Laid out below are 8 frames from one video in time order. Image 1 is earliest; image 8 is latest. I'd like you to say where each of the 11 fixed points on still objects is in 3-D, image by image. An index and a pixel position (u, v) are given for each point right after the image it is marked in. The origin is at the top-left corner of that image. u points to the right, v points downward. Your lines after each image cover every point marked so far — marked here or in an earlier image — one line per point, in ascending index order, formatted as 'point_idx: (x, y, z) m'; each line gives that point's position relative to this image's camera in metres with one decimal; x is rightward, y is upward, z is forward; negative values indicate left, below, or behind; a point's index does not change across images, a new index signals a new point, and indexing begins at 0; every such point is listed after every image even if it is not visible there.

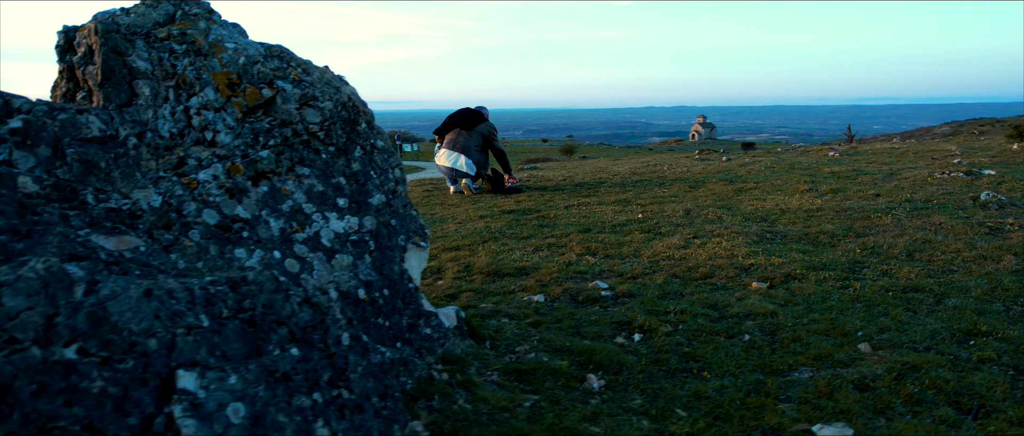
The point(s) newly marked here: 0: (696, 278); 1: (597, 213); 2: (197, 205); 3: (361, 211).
0: (+1.3, -0.4, +4.8) m
1: (+1.0, +0.1, +7.9) m
2: (-1.3, +0.1, +2.7) m
3: (-0.8, 0.0, +3.4) m
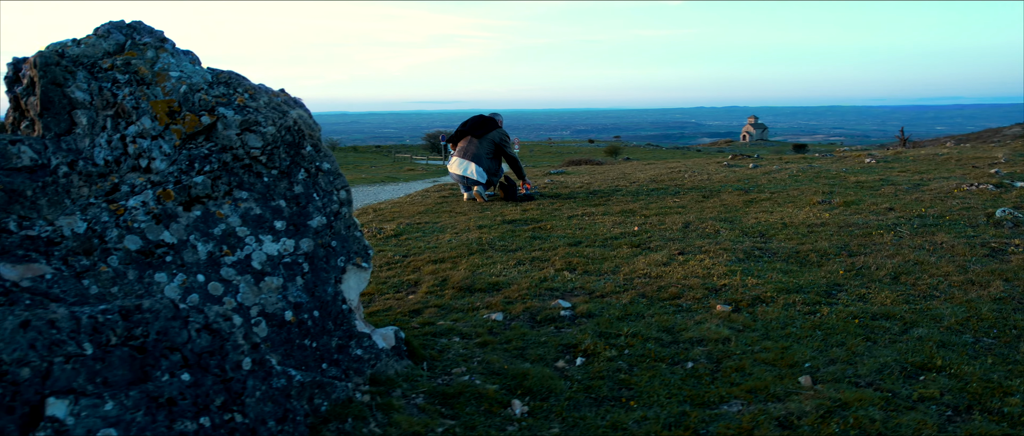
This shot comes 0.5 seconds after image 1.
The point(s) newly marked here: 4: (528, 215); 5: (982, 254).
0: (+1.1, -0.6, +4.7) m
1: (+1.0, -0.1, +7.8) m
2: (-1.7, -0.1, +2.8) m
3: (-1.1, -0.1, +3.5) m
4: (+0.2, 0.0, +8.9) m
5: (+3.9, -0.3, +5.5) m
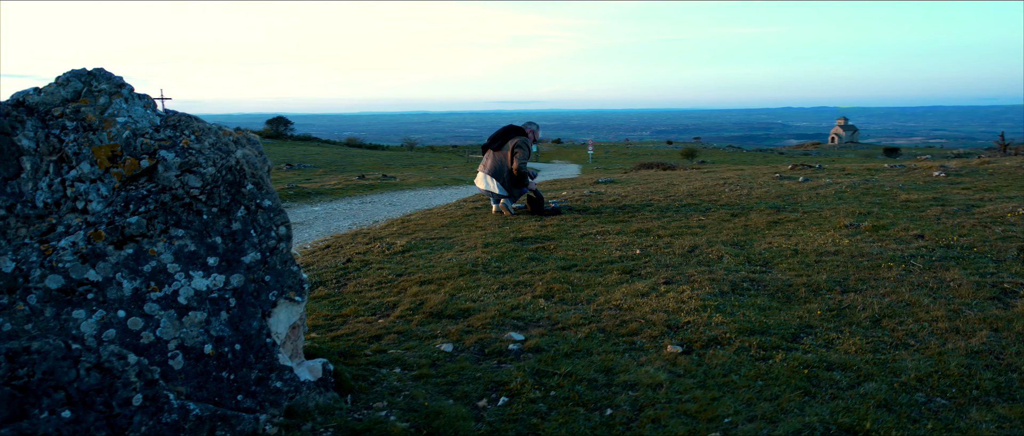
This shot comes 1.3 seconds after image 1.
0: (+0.8, -0.8, +4.7) m
1: (+1.0, -0.3, +7.8) m
2: (-2.2, -0.2, +3.1) m
3: (-1.6, -0.3, +3.7) m
4: (+0.4, -0.2, +8.9) m
5: (+3.6, -0.6, +5.1) m
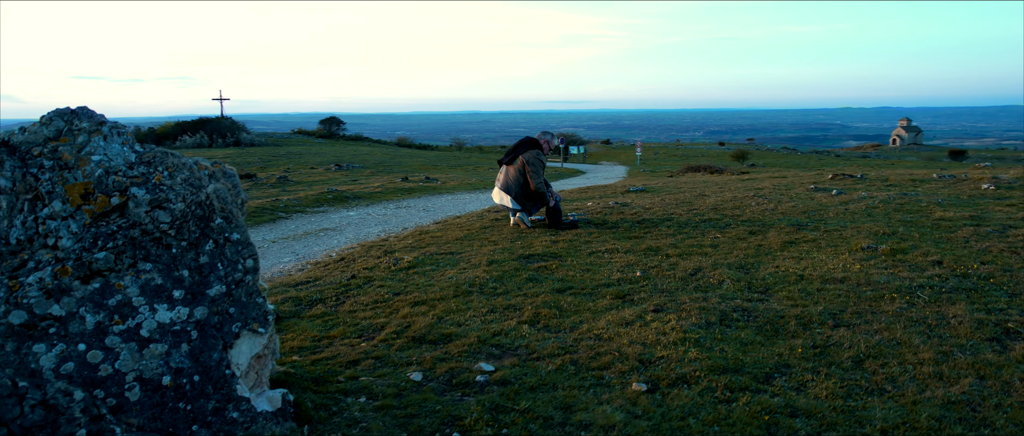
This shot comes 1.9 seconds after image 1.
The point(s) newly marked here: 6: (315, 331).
0: (+0.6, -1.0, +4.7) m
1: (+1.1, -0.6, +7.7) m
2: (-2.5, -0.4, +3.3) m
3: (-1.8, -0.5, +3.9) m
4: (+0.5, -0.4, +8.9) m
5: (+3.4, -0.9, +4.9) m
6: (-1.7, -1.0, +5.8) m
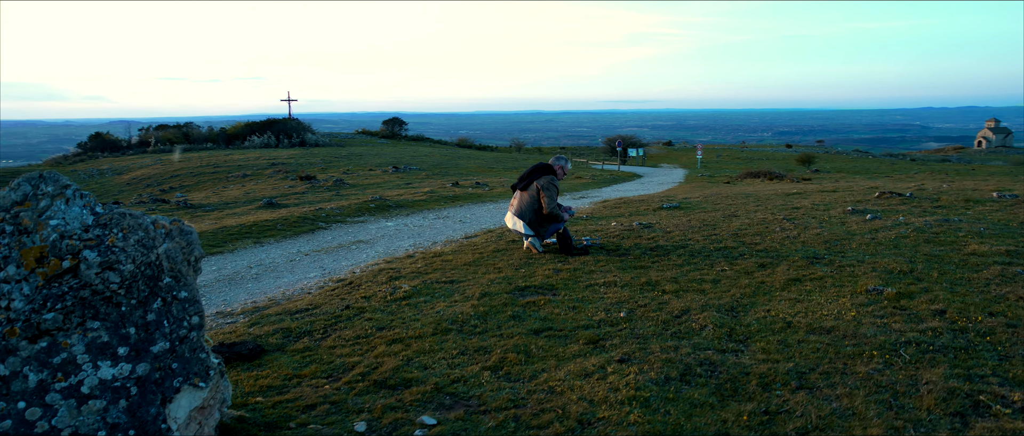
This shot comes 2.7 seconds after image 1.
0: (+0.1, -1.5, +4.7) m
1: (+0.9, -1.0, +7.7) m
2: (-3.0, -0.8, +3.6) m
3: (-2.3, -0.9, +4.1) m
4: (+0.5, -0.8, +8.9) m
5: (+3.0, -1.3, +4.6) m
6: (-2.0, -1.4, +6.0) m
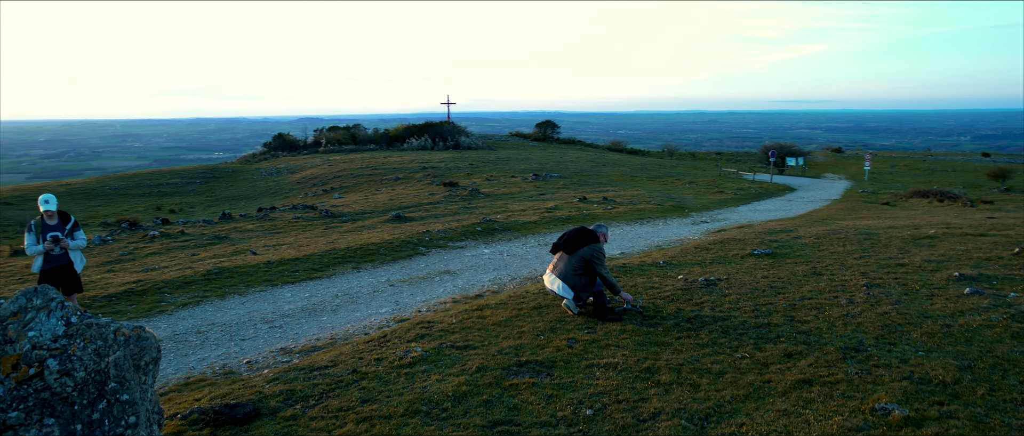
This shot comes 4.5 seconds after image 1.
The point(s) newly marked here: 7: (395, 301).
0: (-0.8, -2.5, +5.0) m
1: (+0.7, -2.0, +7.8) m
2: (-4.0, -1.7, +4.7) m
3: (-3.3, -1.8, +5.0) m
4: (+0.6, -1.8, +9.1) m
5: (+2.0, -2.4, +4.3) m
6: (-2.5, -2.3, +6.8) m
7: (-2.6, -1.9, +15.0) m
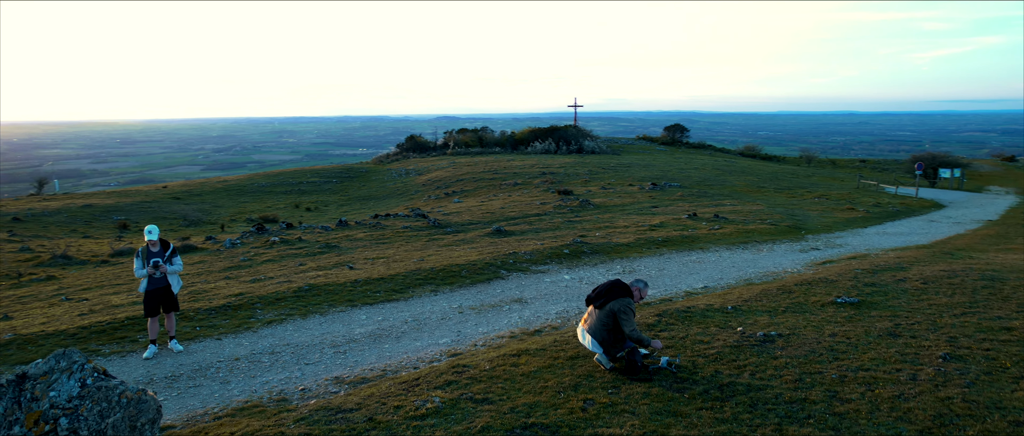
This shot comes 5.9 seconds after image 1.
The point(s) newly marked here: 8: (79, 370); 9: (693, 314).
0: (-1.4, -3.3, +5.4) m
1: (+0.6, -2.9, +7.8) m
2: (-4.7, -2.4, +5.8) m
3: (-3.8, -2.5, +5.9) m
4: (+0.8, -2.7, +9.1) m
5: (+1.2, -3.4, +4.1) m
6: (-2.8, -3.0, +7.5) m
7: (-1.3, -2.6, +15.5) m
8: (-4.1, -1.4, +6.4) m
9: (+3.8, -2.0, +14.2) m
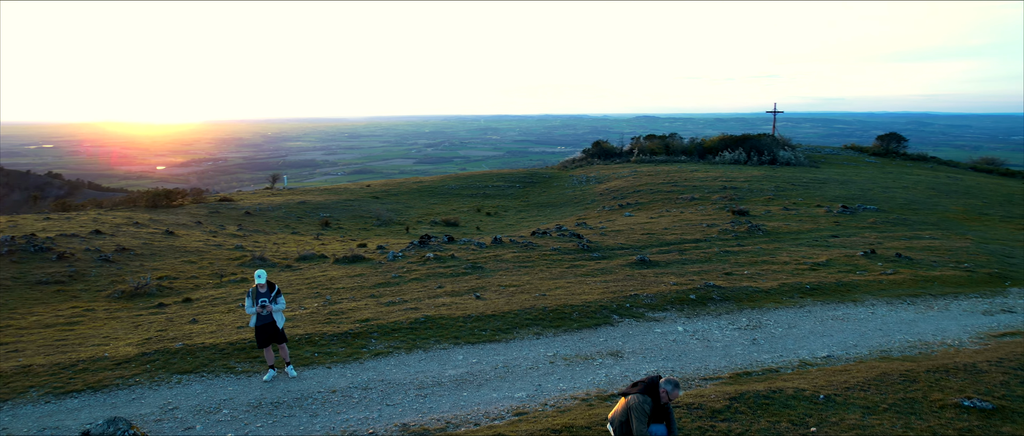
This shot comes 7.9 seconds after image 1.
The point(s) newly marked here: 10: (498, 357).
0: (-2.5, -4.6, +6.3) m
1: (+0.1, -4.3, +8.0) m
2: (-5.4, -3.5, +7.6) m
3: (-4.6, -3.7, +7.5) m
4: (+0.7, -4.1, +9.2) m
5: (-0.4, -4.8, +4.3) m
6: (-3.2, -4.3, +8.7) m
7: (+0.7, -3.9, +15.9) m
8: (-4.7, -2.6, +8.0) m
9: (+5.2, -3.6, +13.2) m
10: (-0.4, -3.6, +17.6) m
